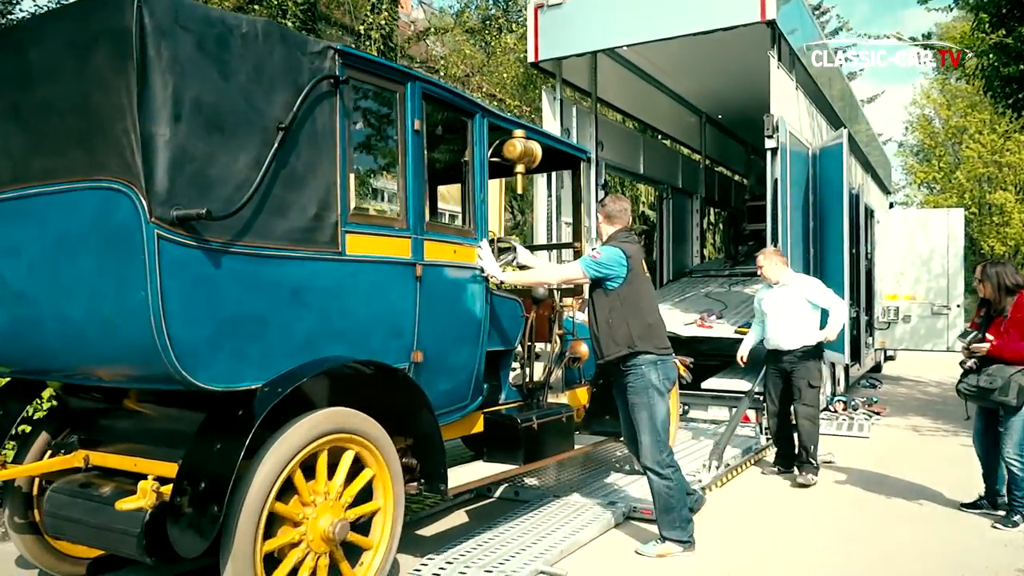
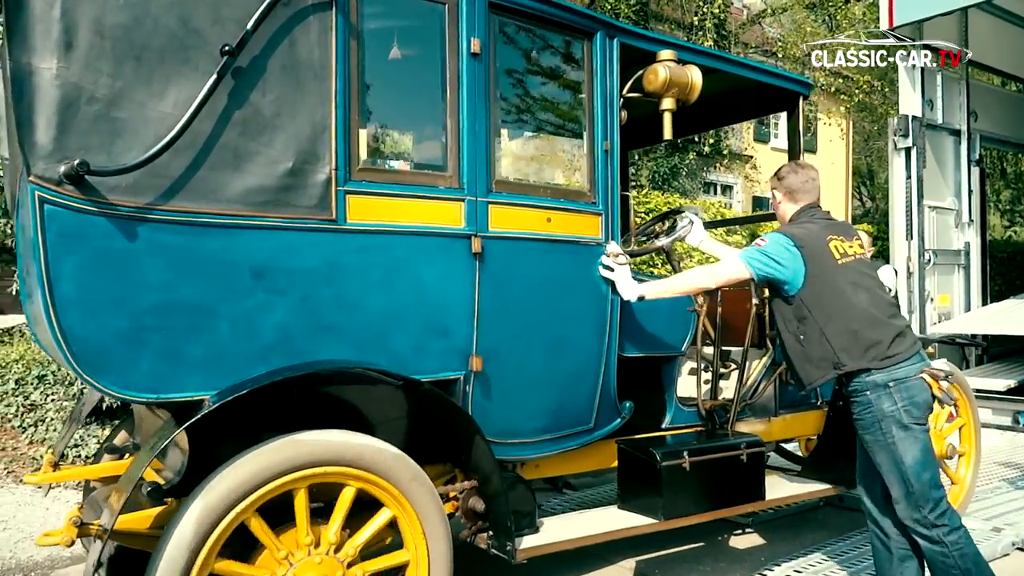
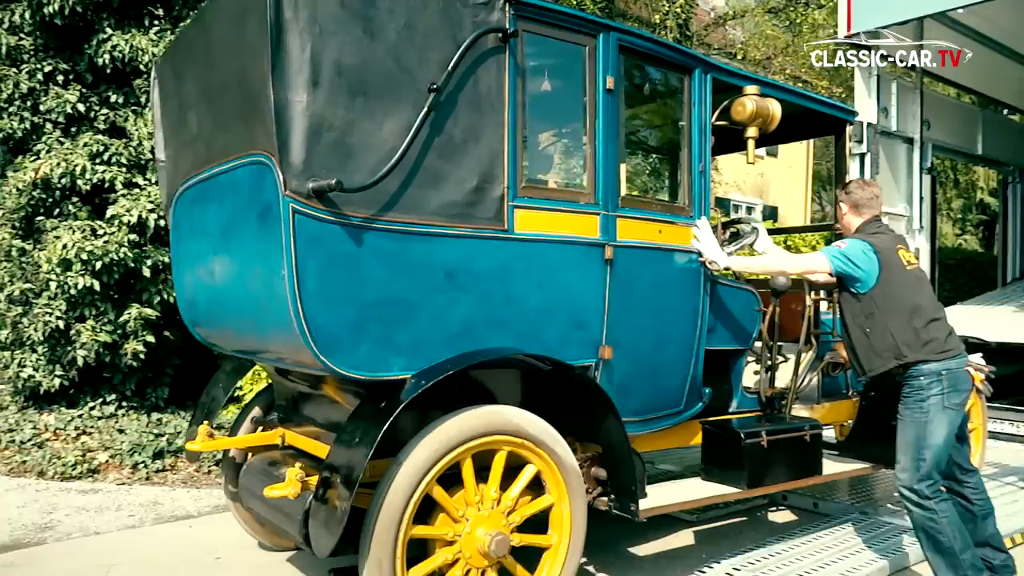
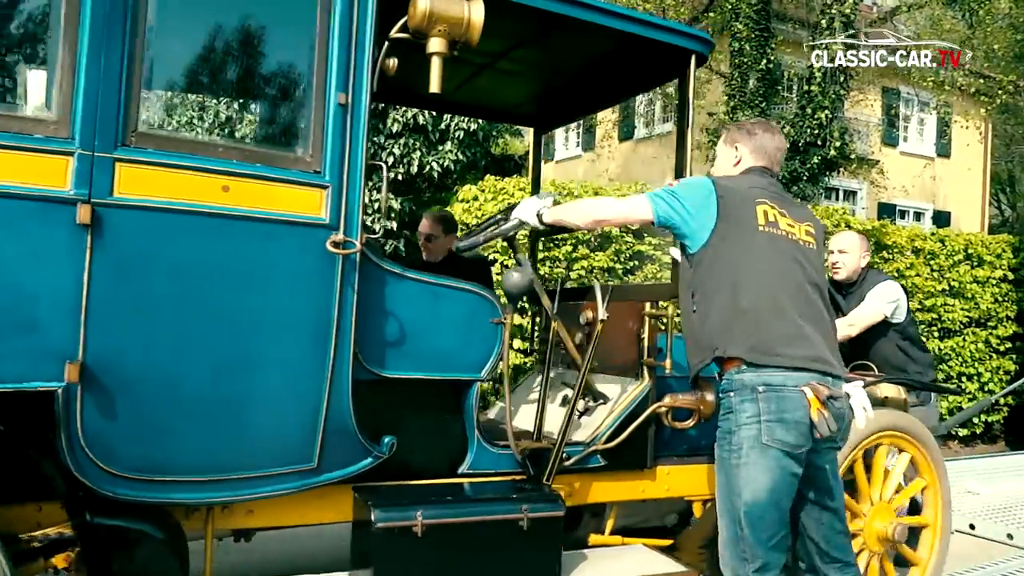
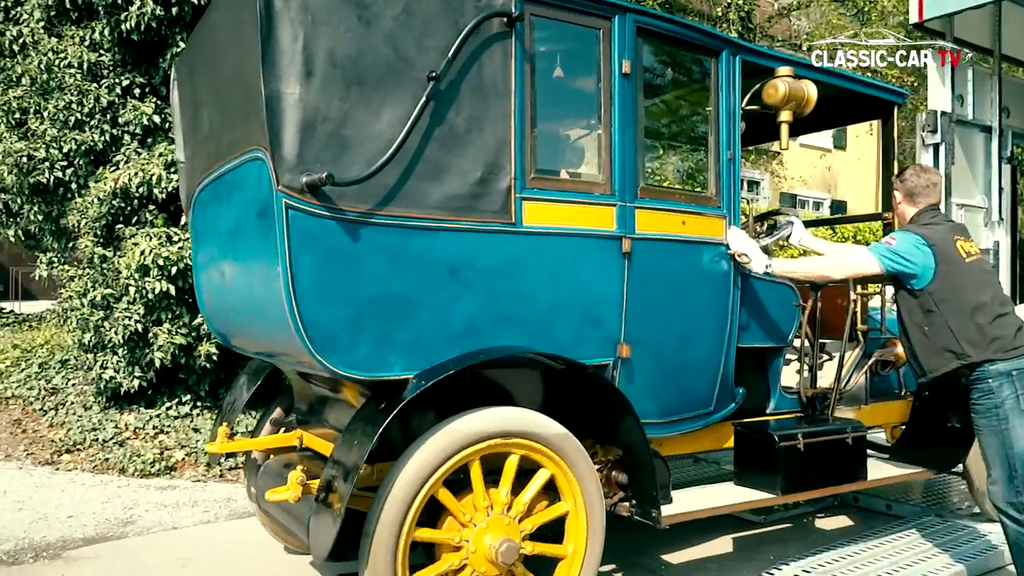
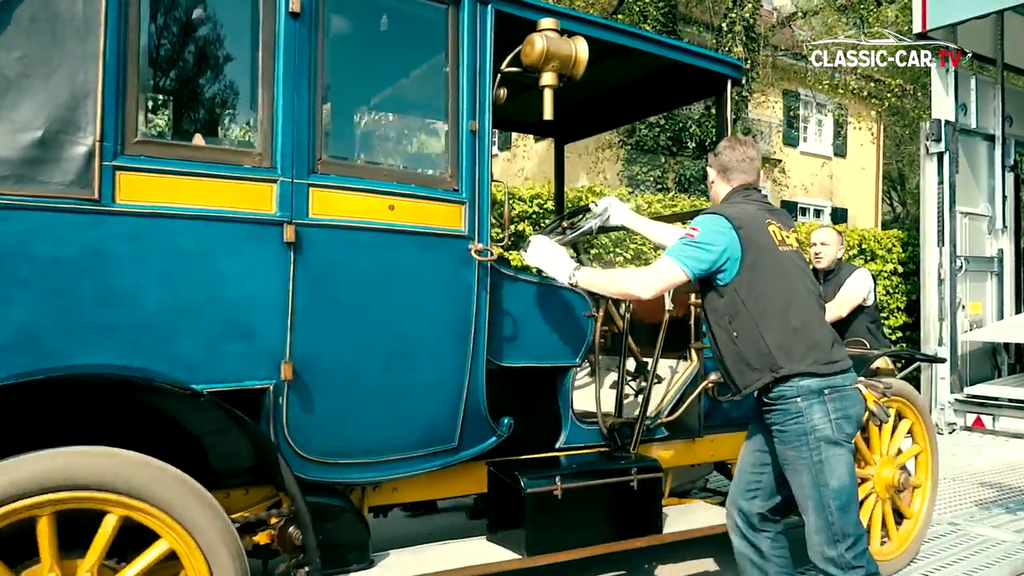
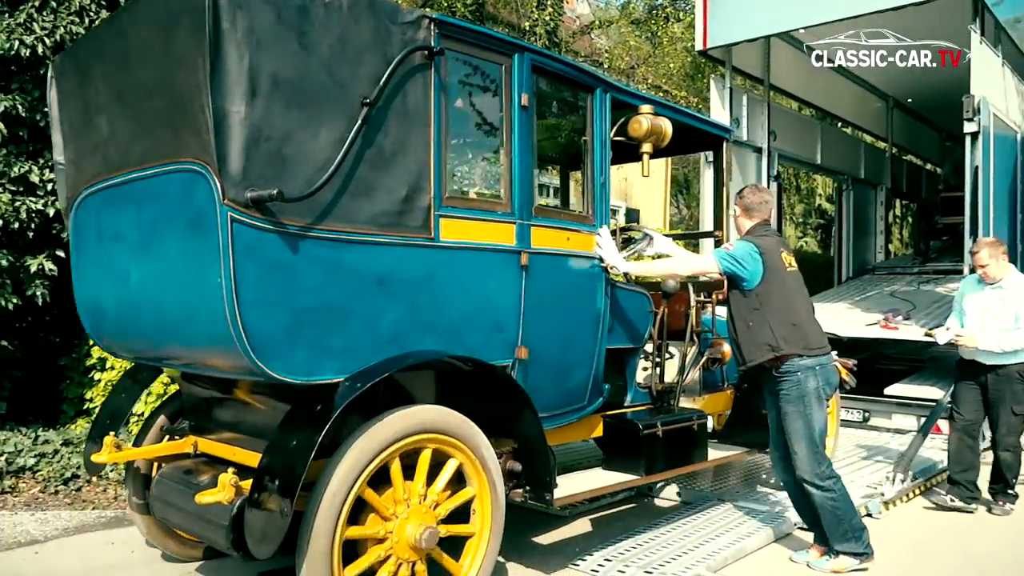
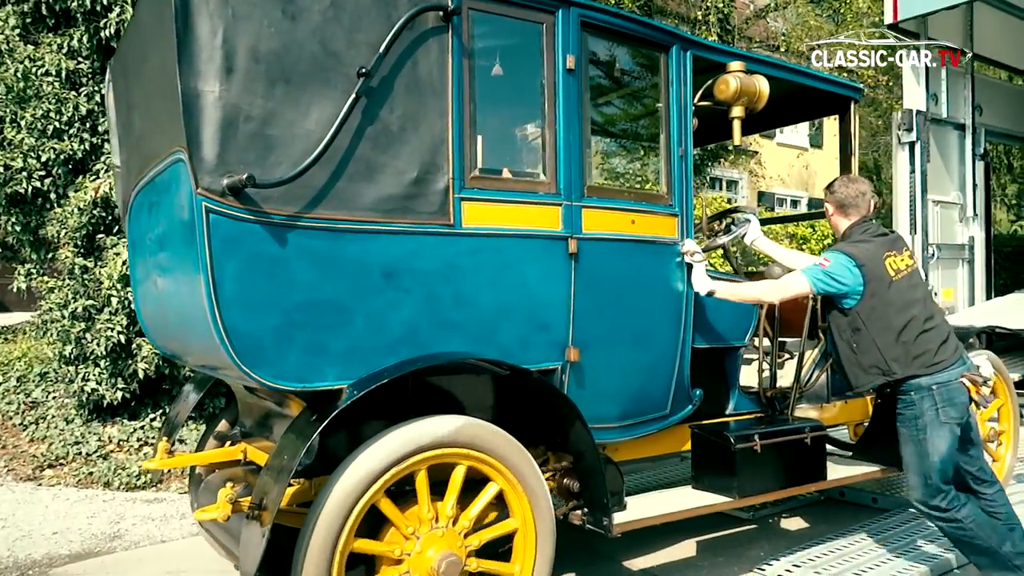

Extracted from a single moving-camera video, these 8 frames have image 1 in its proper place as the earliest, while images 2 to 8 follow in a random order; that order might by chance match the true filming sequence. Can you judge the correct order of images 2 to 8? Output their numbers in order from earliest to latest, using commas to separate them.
7, 3, 5, 8, 2, 6, 4
